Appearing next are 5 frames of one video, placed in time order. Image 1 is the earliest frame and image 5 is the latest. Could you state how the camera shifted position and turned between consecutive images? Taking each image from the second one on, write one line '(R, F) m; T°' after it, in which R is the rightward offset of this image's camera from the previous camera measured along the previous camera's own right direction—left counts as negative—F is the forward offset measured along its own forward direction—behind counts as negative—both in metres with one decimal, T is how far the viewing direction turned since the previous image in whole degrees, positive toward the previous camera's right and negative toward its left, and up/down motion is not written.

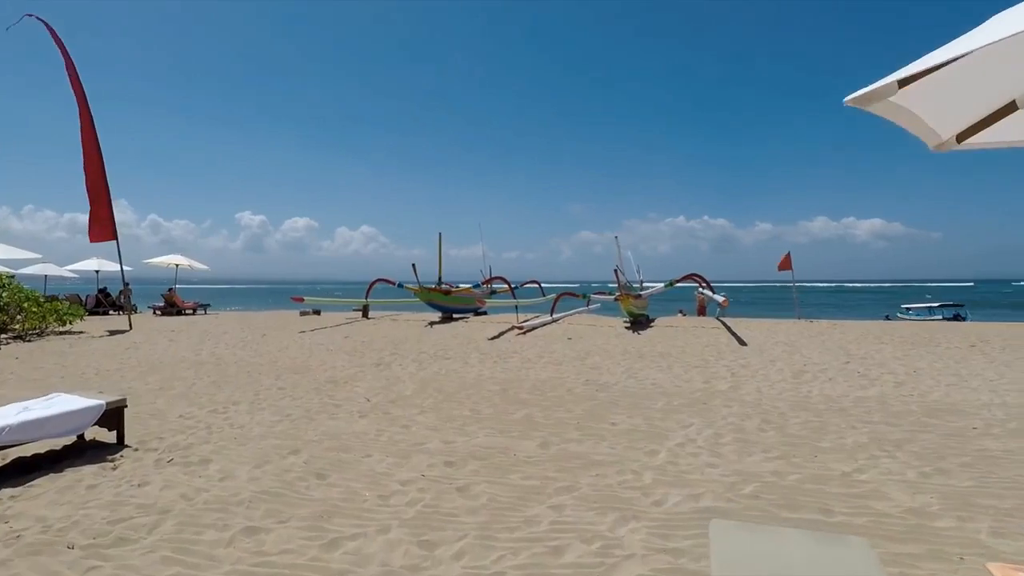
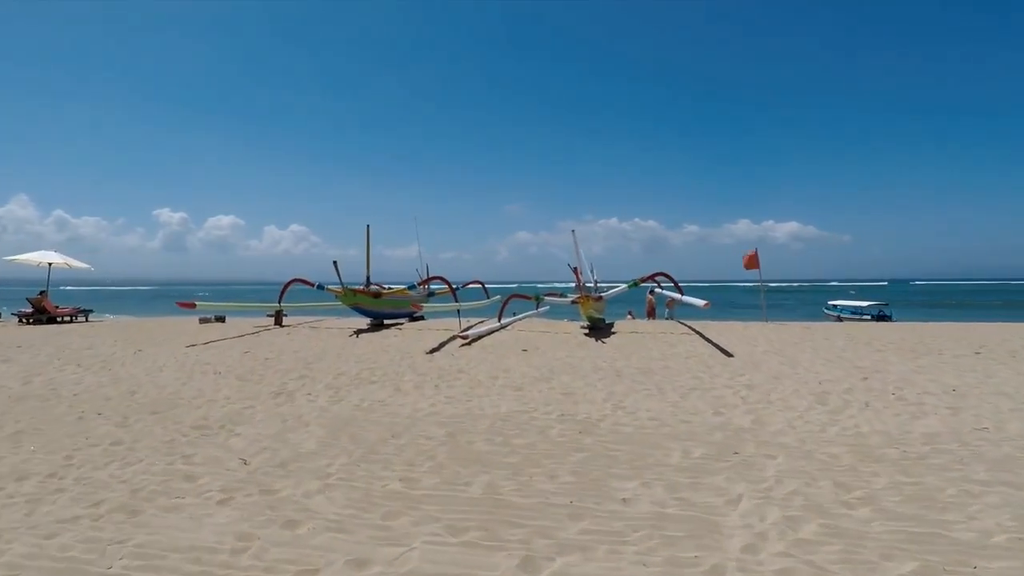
(-0.1, +2.0) m; +6°
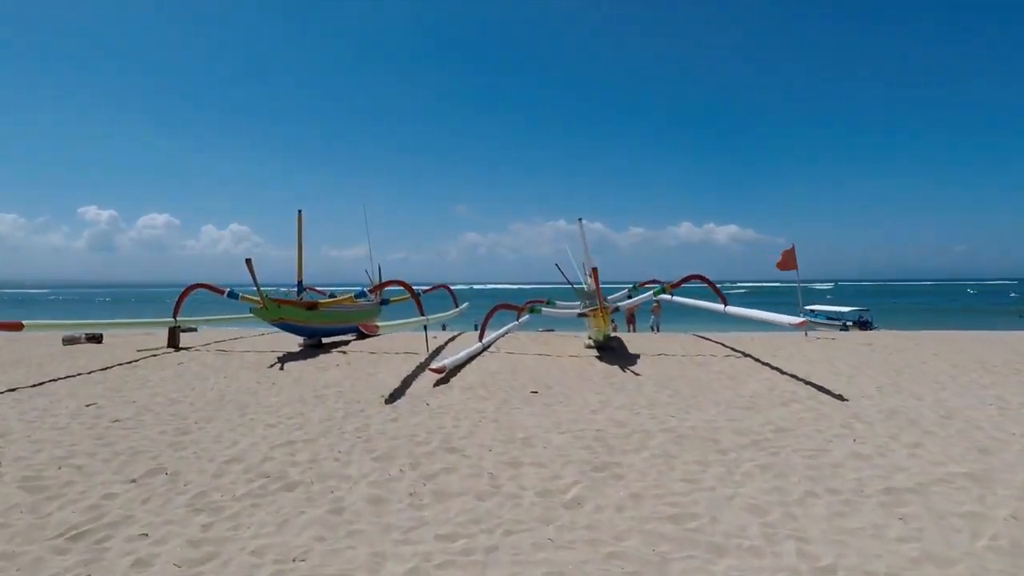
(-0.6, +3.3) m; +5°
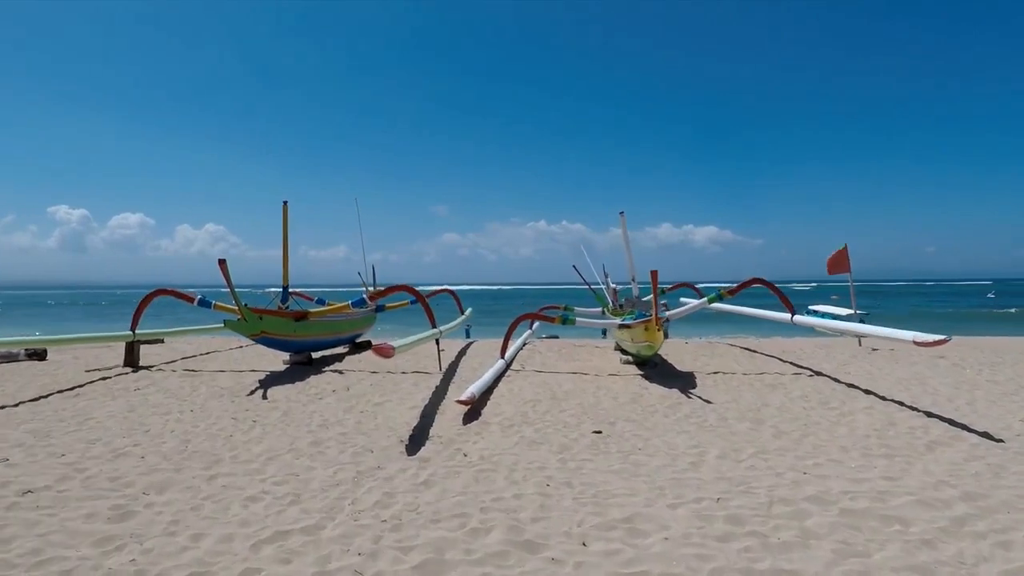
(-0.7, +1.5) m; +2°
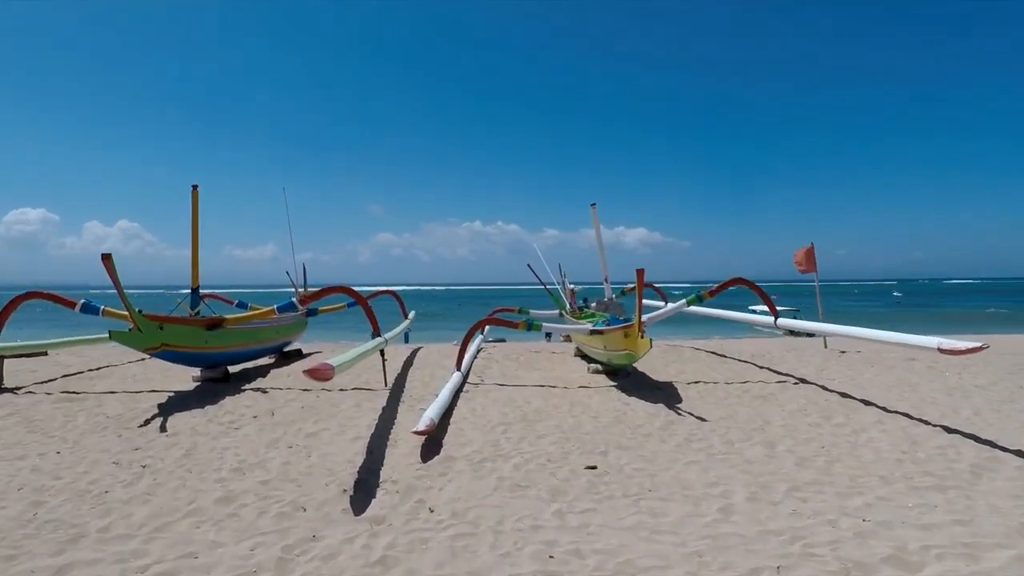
(-0.3, +1.0) m; +6°
